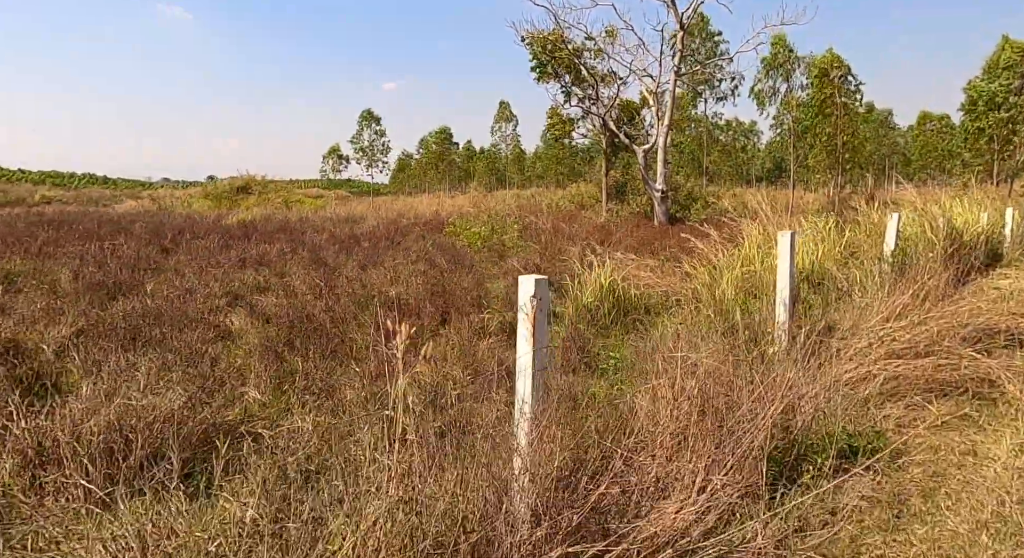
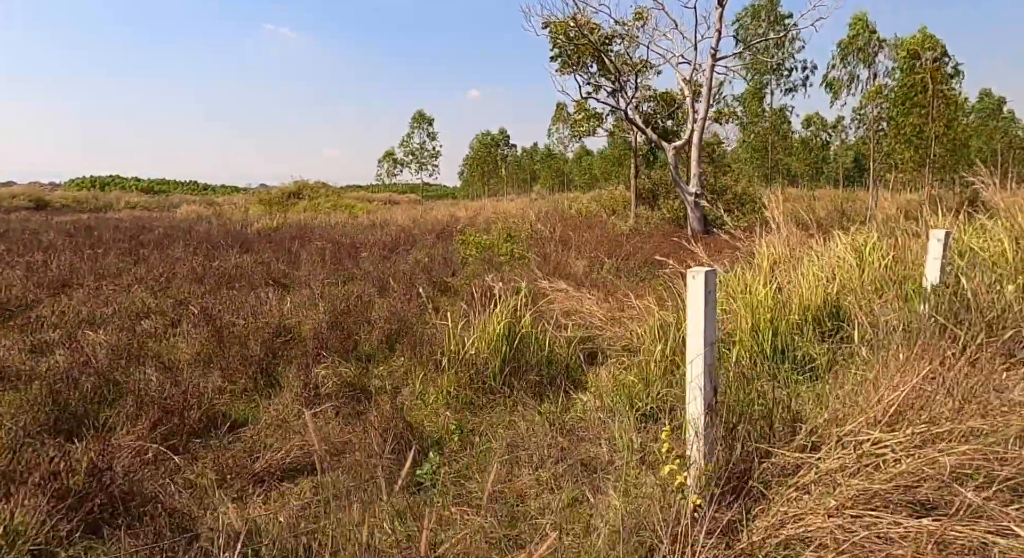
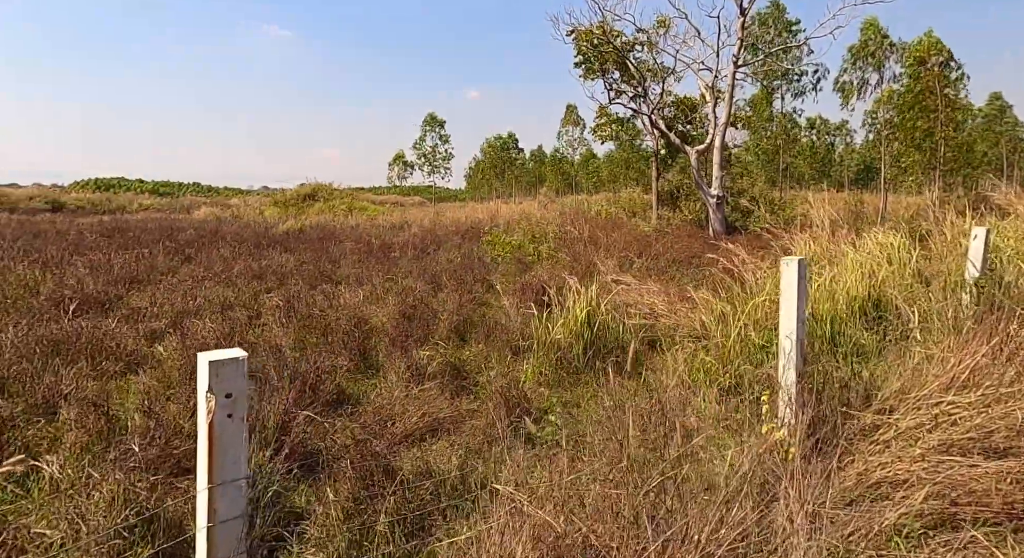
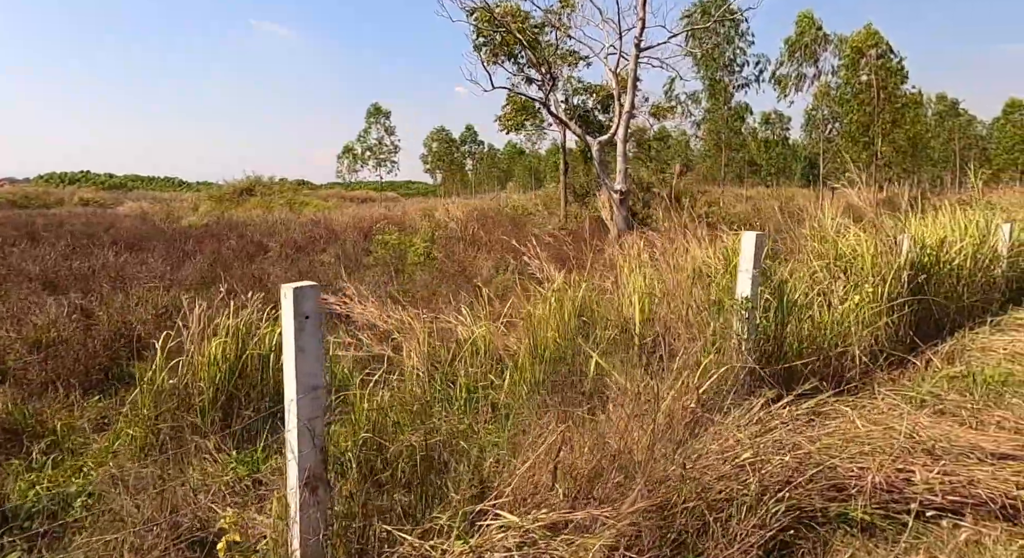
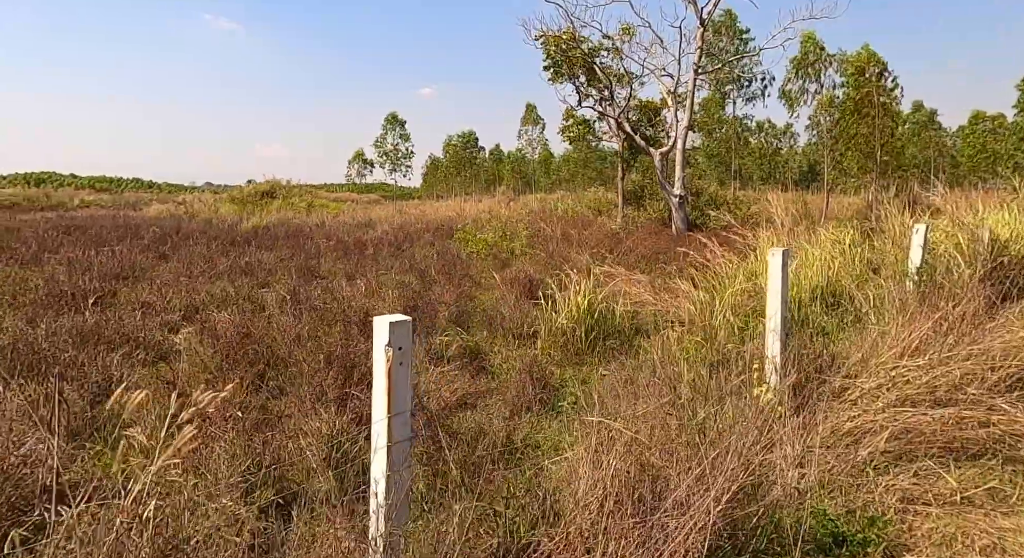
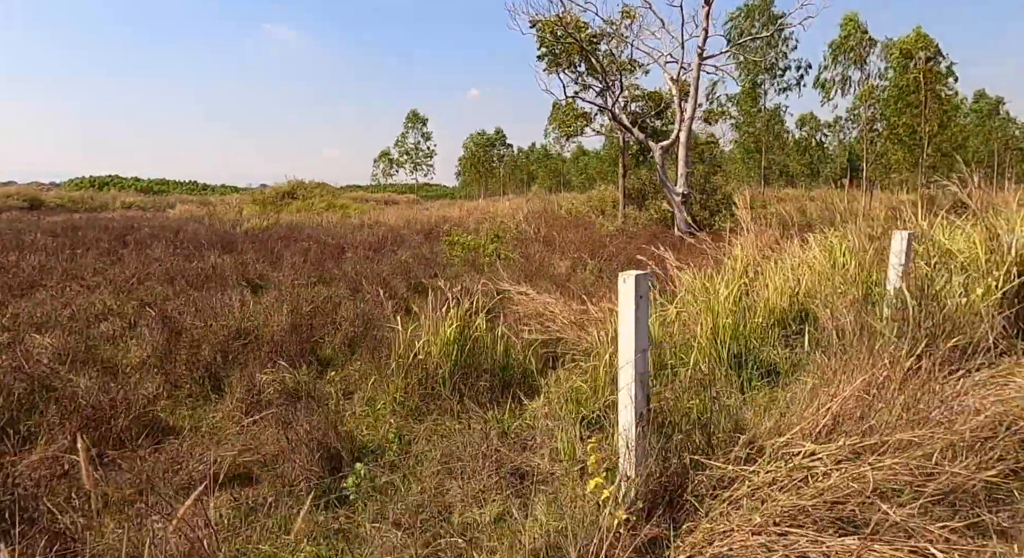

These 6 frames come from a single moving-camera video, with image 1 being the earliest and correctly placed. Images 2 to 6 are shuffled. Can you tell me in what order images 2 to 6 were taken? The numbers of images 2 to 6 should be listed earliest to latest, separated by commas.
5, 3, 2, 6, 4
